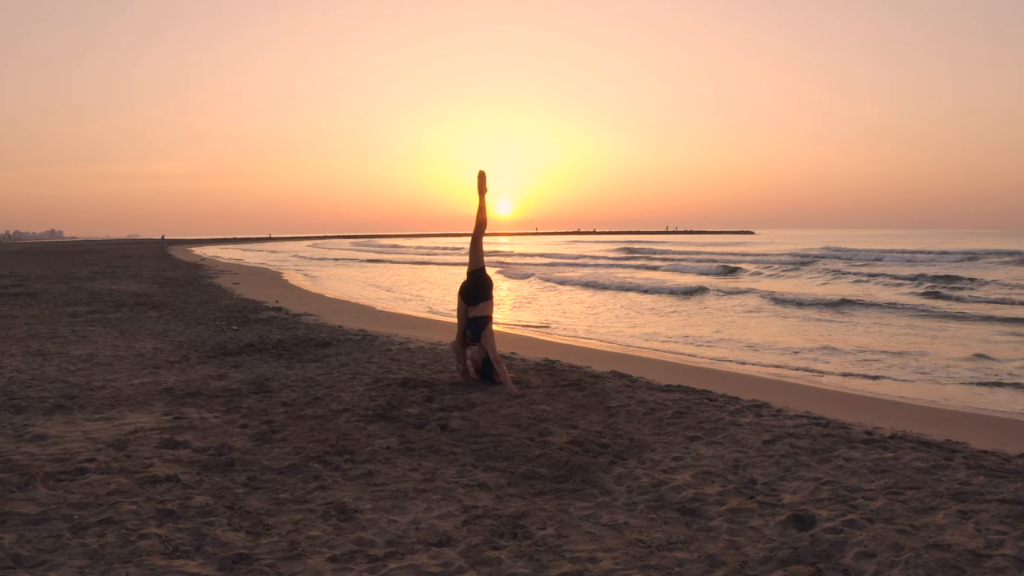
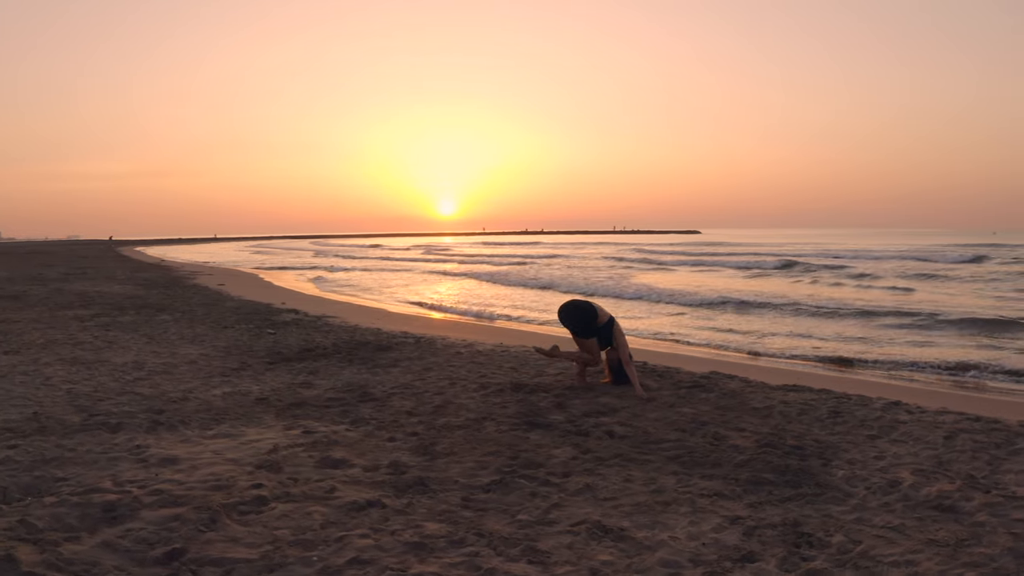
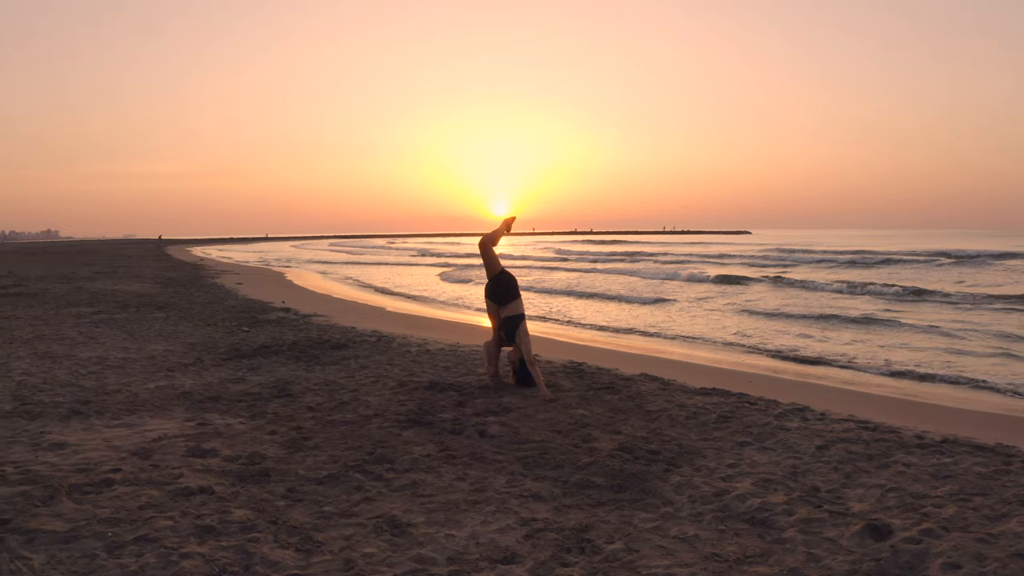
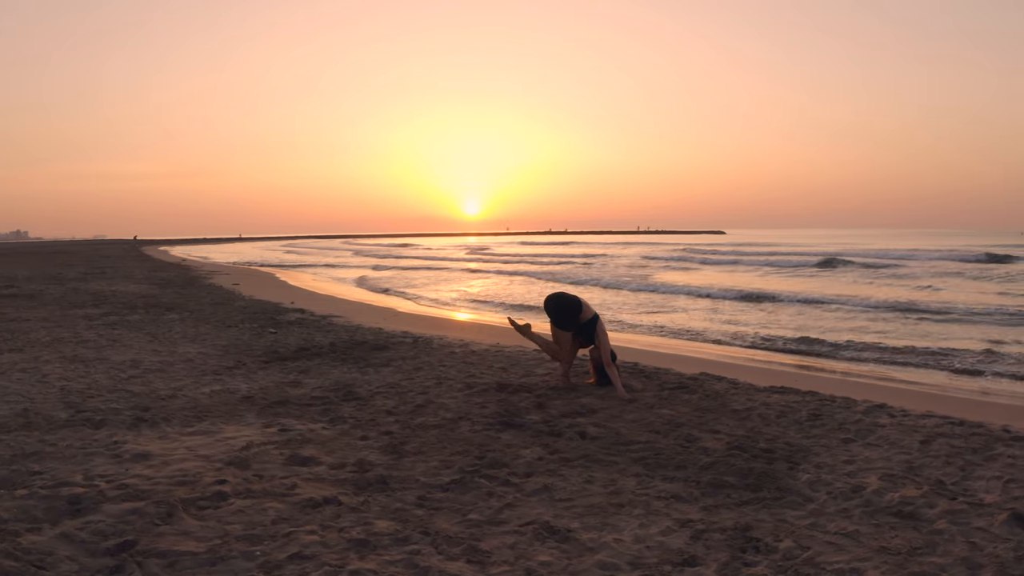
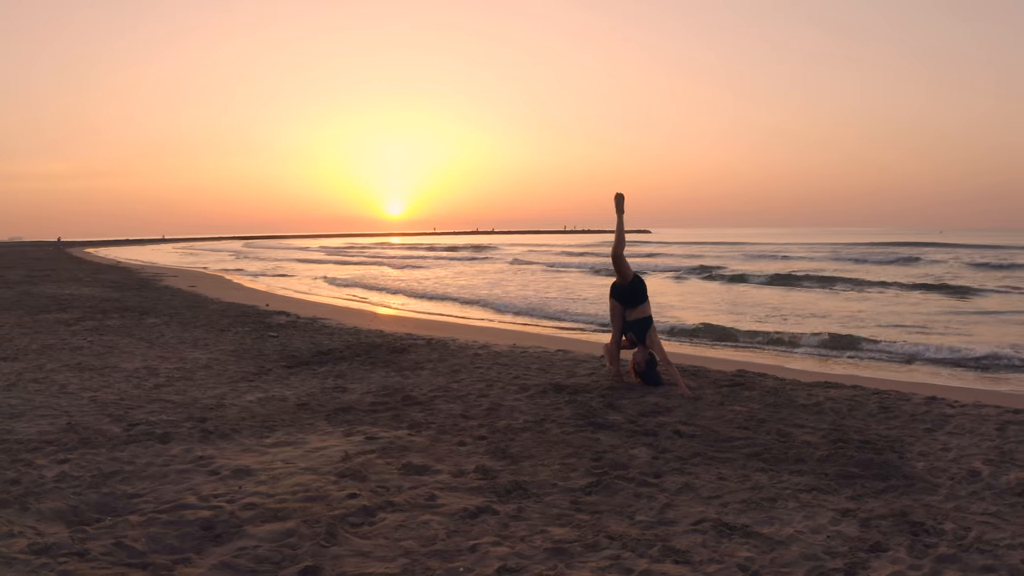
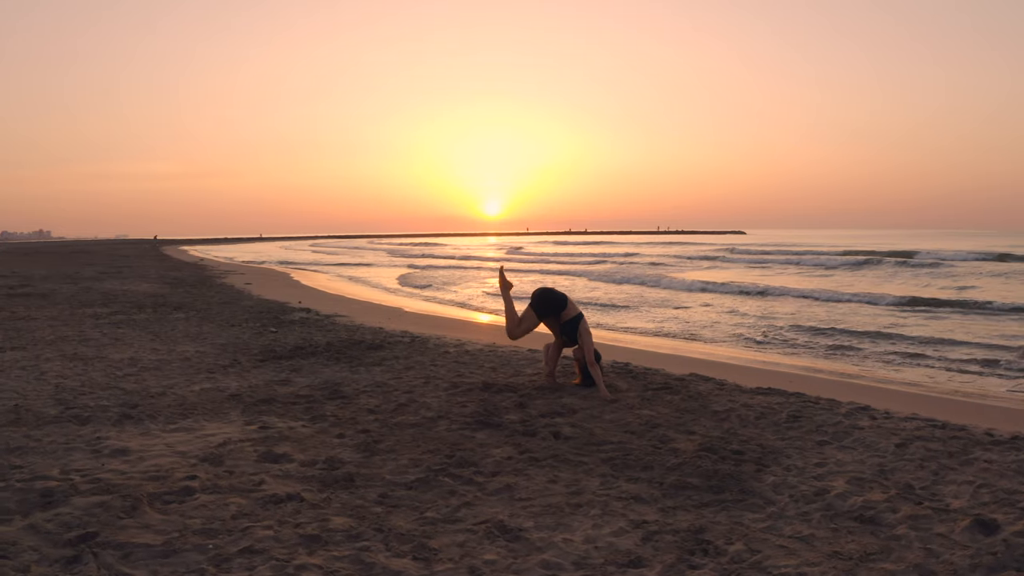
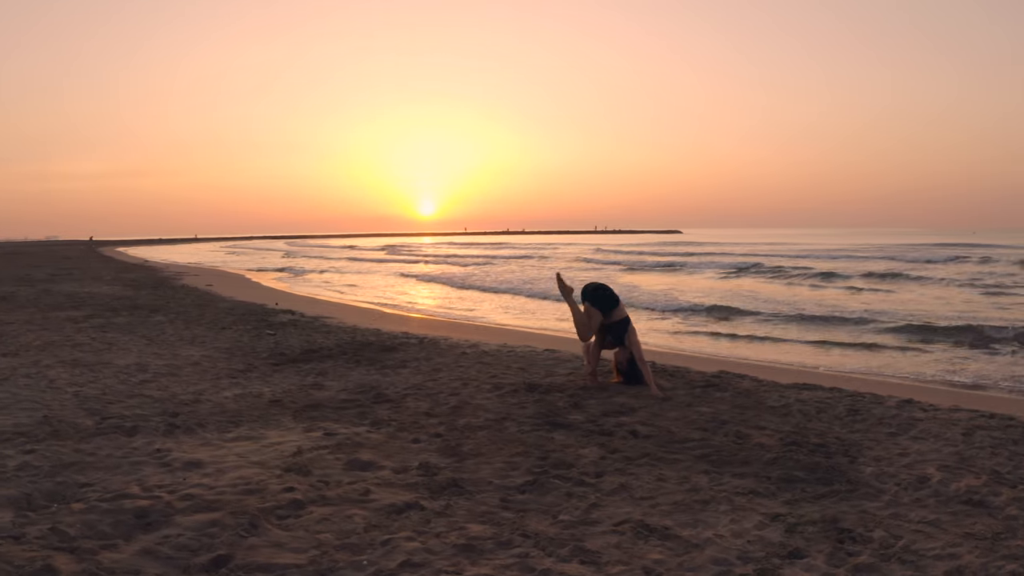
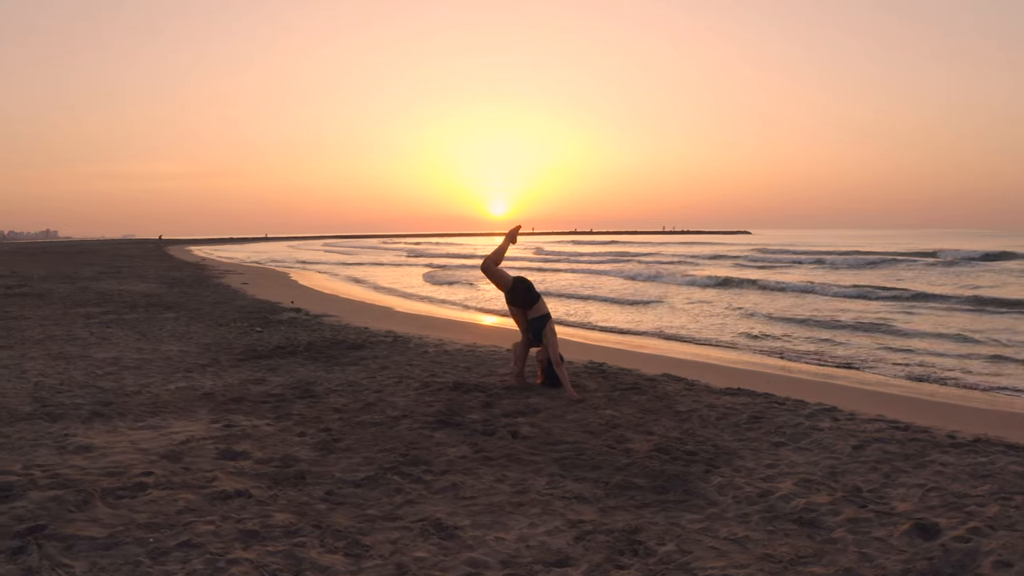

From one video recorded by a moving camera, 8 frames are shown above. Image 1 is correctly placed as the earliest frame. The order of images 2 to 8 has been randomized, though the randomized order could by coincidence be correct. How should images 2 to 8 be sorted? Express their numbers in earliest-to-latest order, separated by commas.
3, 8, 6, 4, 2, 7, 5
